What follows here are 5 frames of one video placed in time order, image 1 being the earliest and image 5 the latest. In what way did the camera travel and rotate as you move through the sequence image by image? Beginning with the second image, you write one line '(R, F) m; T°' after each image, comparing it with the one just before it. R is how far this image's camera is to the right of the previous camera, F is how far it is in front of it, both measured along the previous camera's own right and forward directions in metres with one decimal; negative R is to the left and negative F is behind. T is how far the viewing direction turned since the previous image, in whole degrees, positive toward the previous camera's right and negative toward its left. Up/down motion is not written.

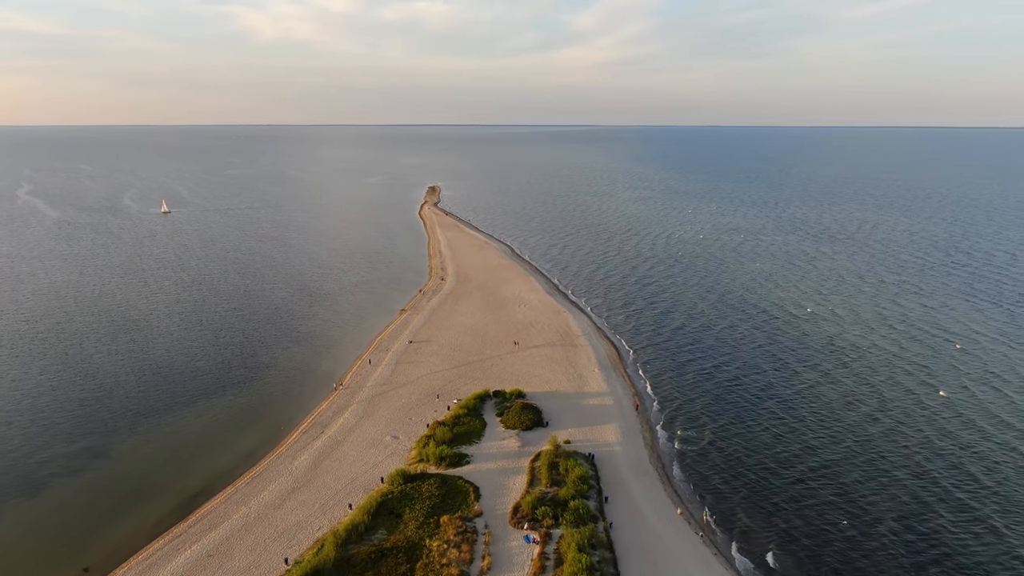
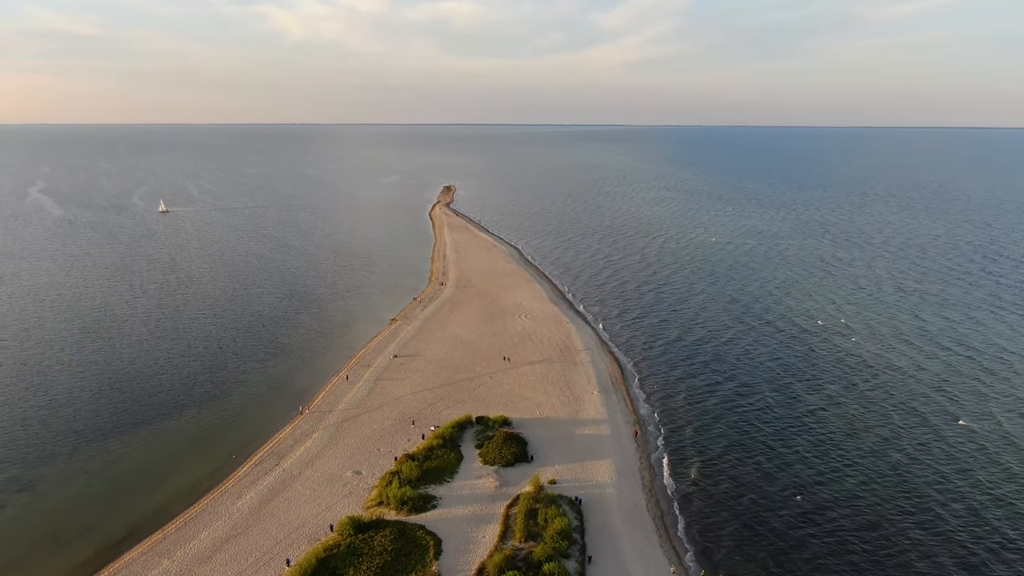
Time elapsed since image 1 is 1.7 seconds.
(+2.2, +4.1) m; -2°
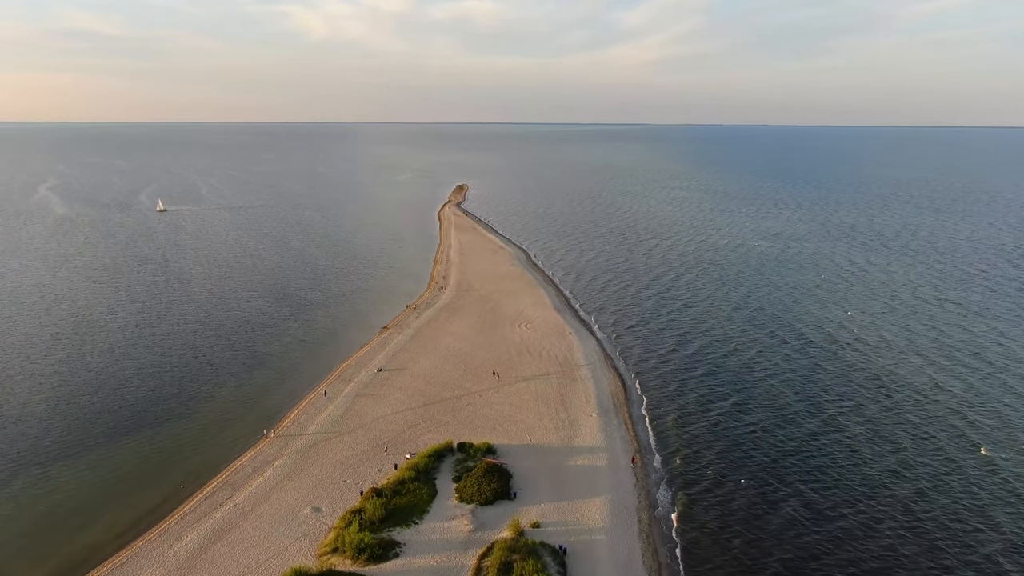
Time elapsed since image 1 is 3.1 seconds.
(+1.8, +3.5) m; -2°
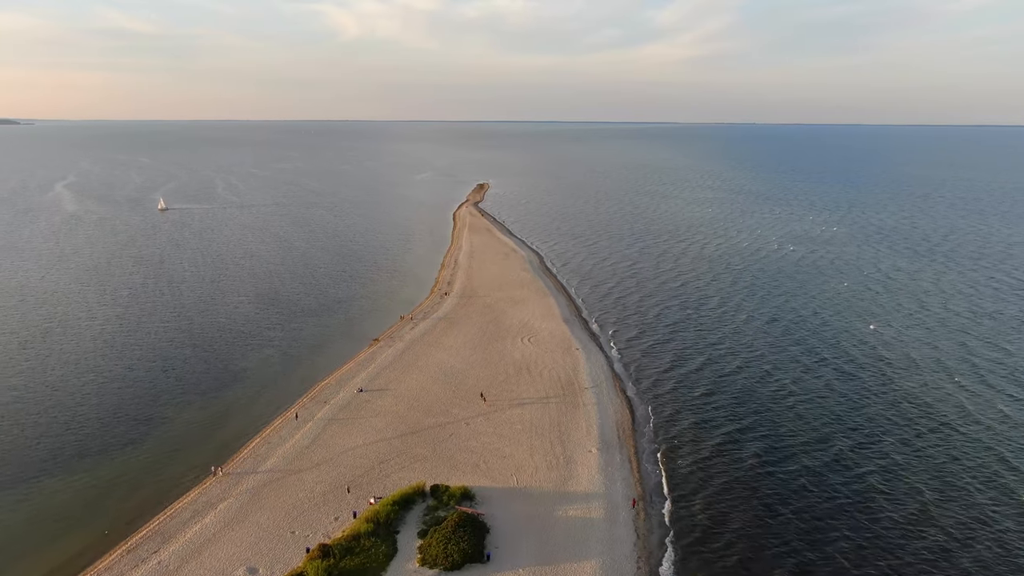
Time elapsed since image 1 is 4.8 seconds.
(+2.0, +4.5) m; -3°
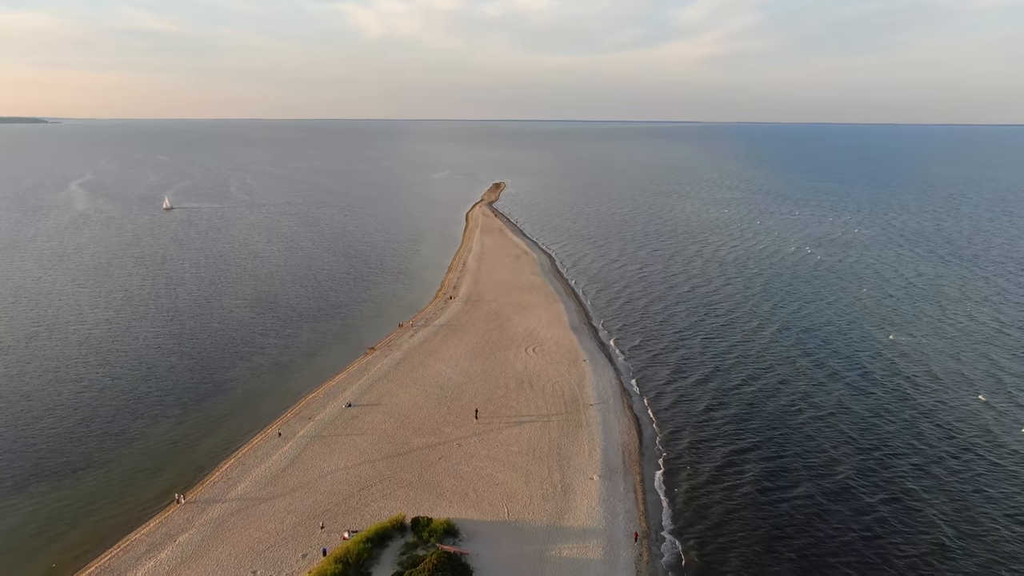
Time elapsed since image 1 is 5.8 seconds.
(+1.2, +2.7) m; -2°
